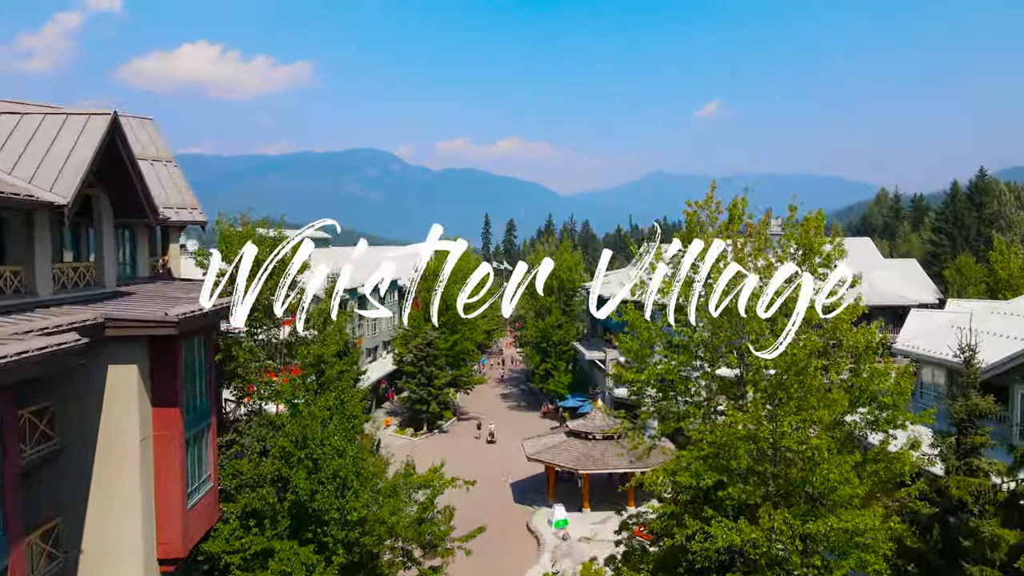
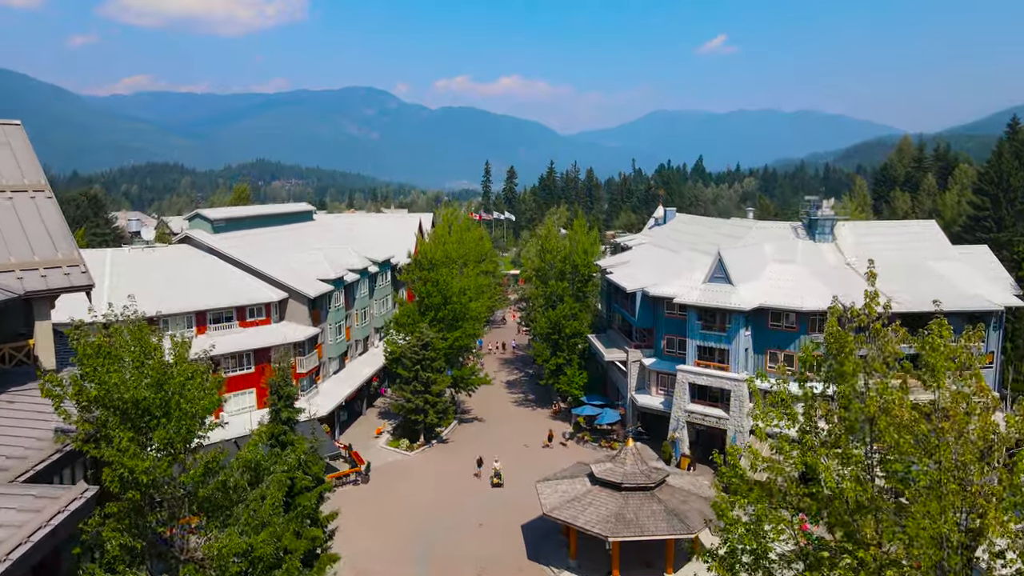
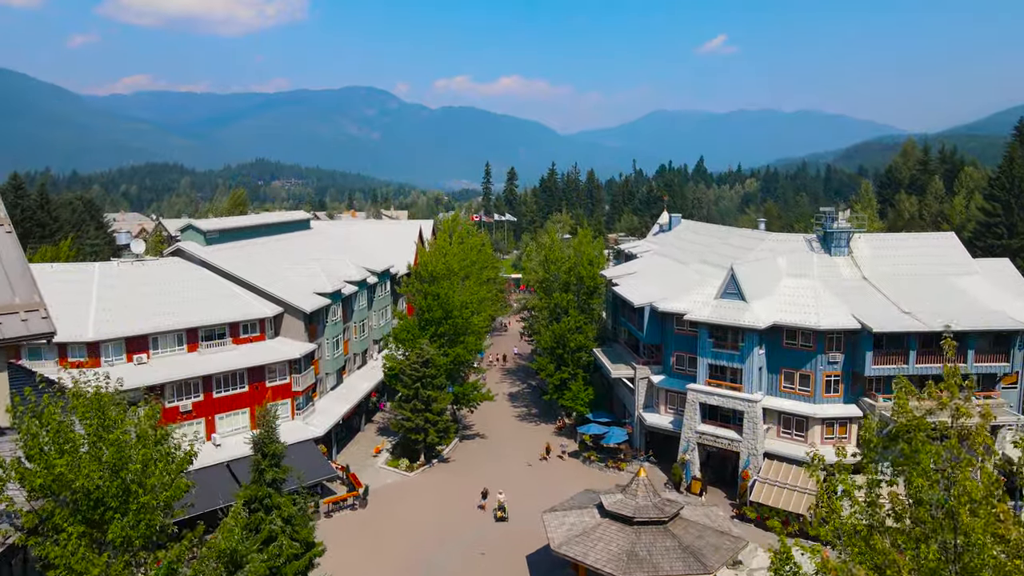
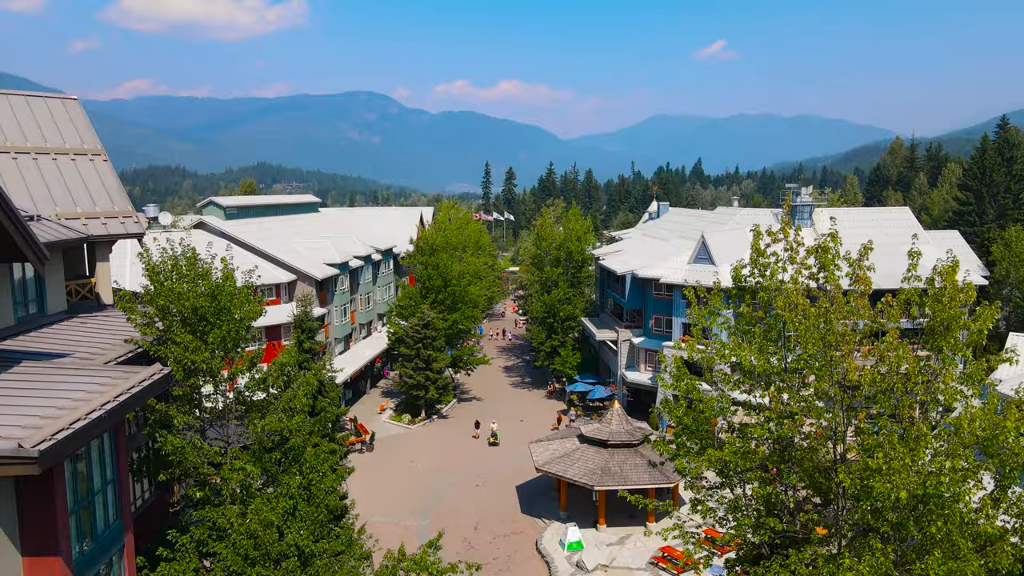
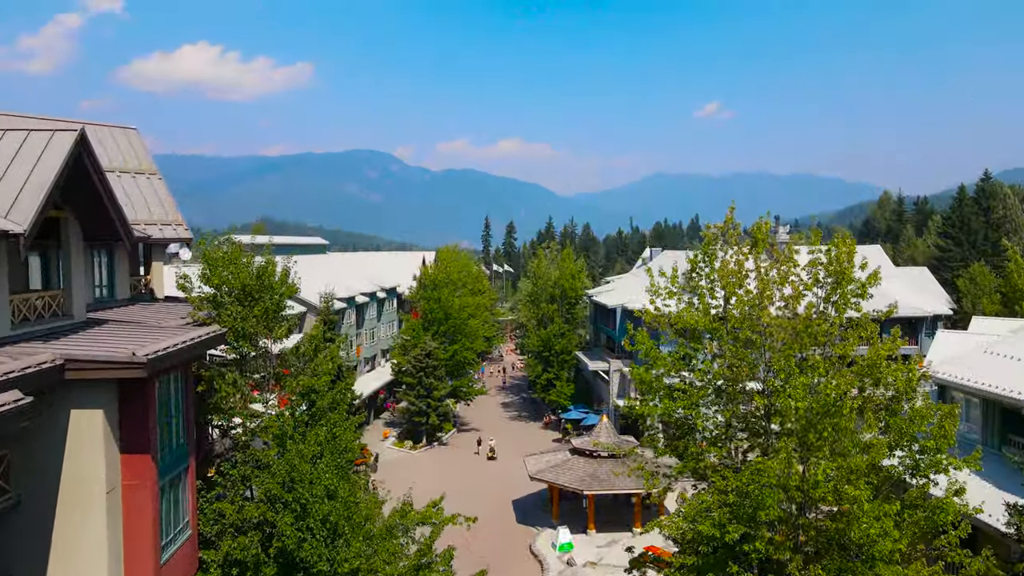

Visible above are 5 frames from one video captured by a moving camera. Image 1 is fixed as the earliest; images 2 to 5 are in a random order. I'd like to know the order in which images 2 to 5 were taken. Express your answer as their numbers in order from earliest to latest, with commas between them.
5, 4, 2, 3
